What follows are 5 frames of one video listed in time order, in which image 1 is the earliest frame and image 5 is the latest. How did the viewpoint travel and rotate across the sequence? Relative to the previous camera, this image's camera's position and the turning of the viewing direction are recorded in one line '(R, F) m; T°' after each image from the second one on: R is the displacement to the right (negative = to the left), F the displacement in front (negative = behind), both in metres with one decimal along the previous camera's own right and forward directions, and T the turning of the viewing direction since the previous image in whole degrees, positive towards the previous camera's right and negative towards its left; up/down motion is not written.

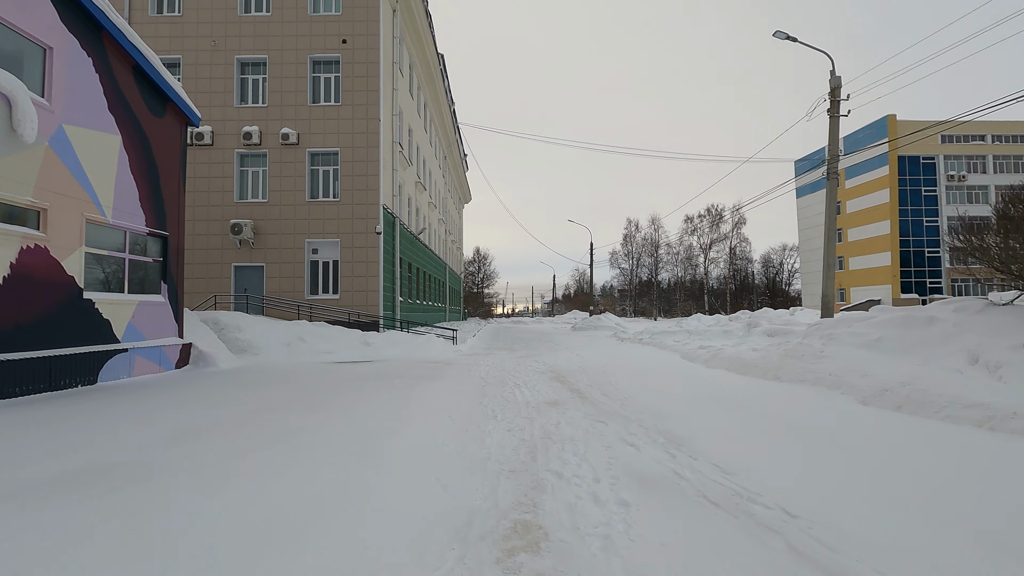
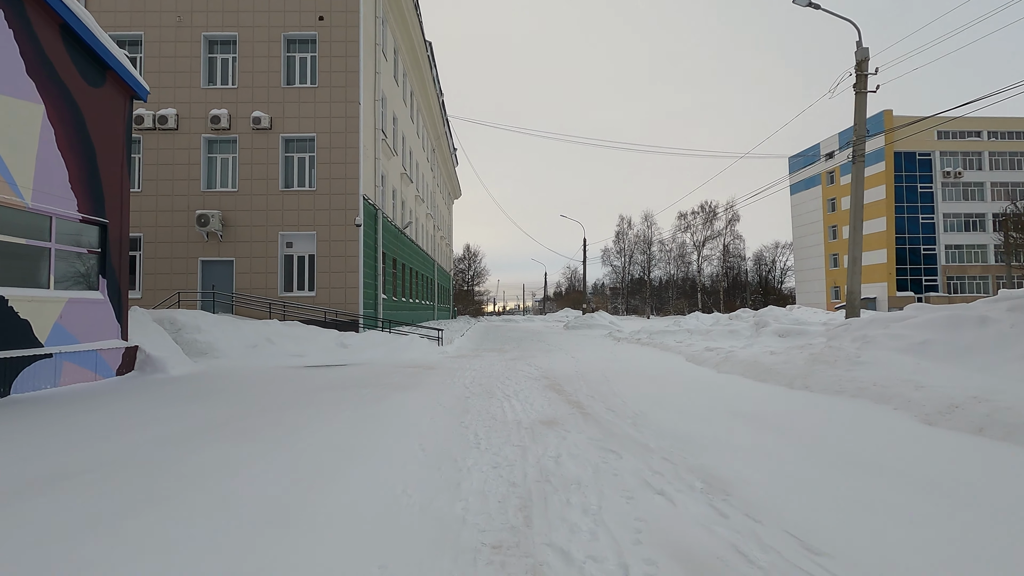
(0.0, +1.2) m; +1°
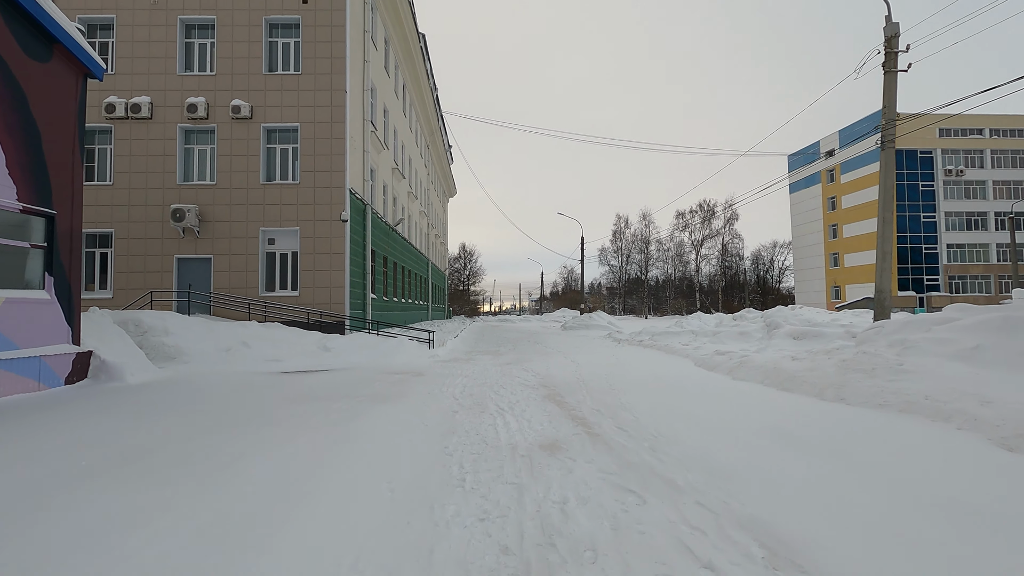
(0.0, +0.9) m; 0°
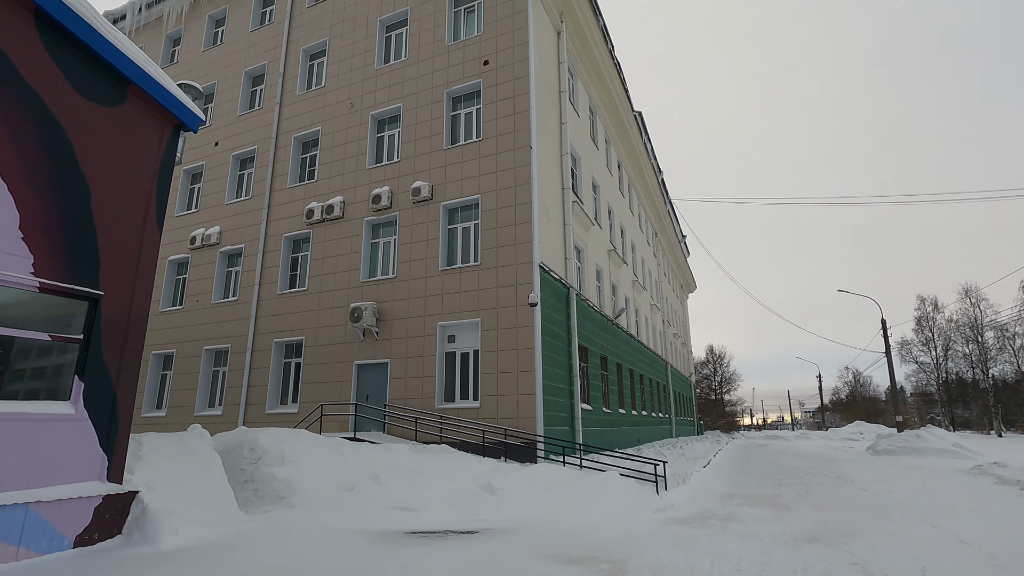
(-0.3, +4.8) m; -26°
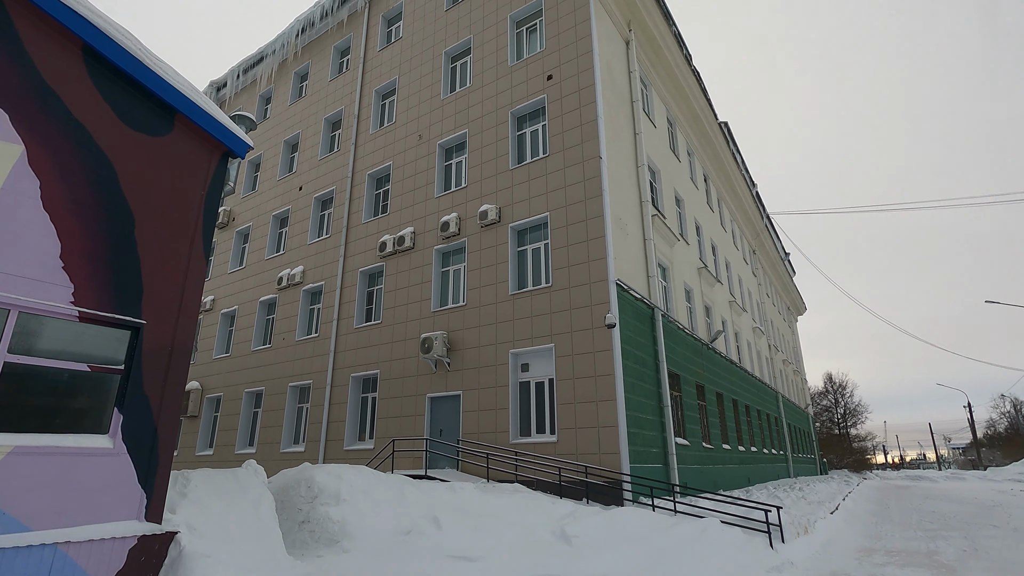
(+0.3, +0.9) m; -10°
